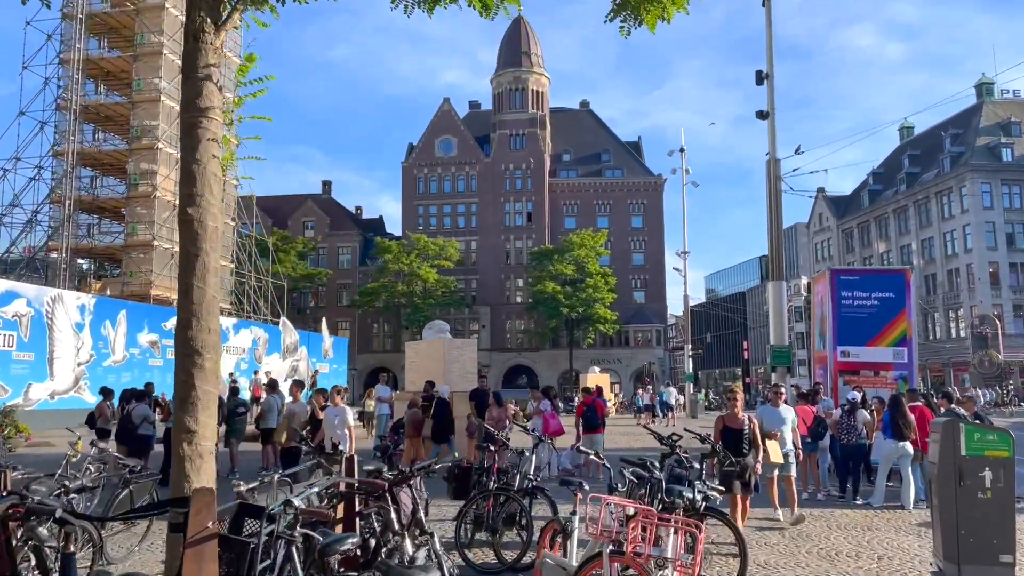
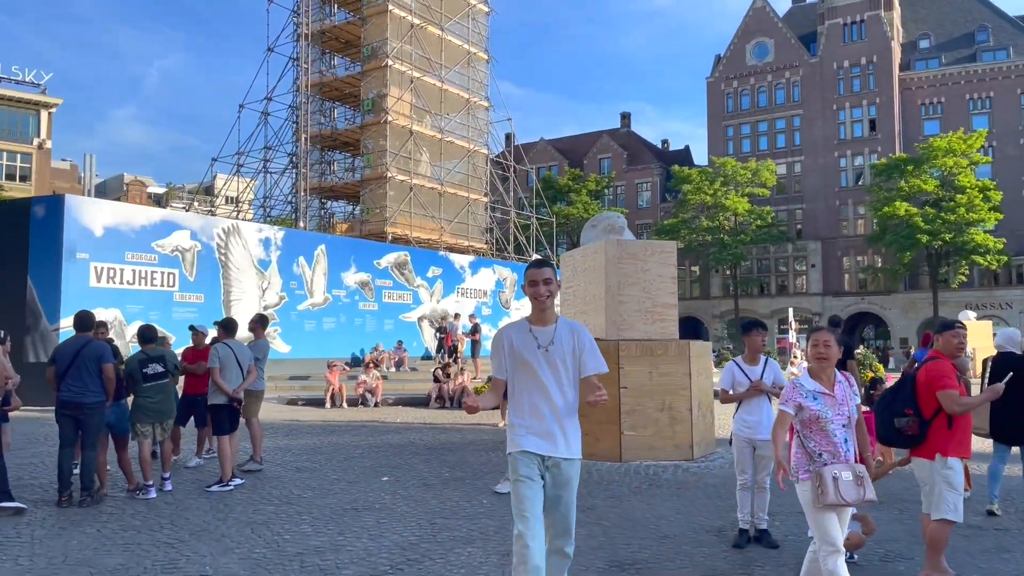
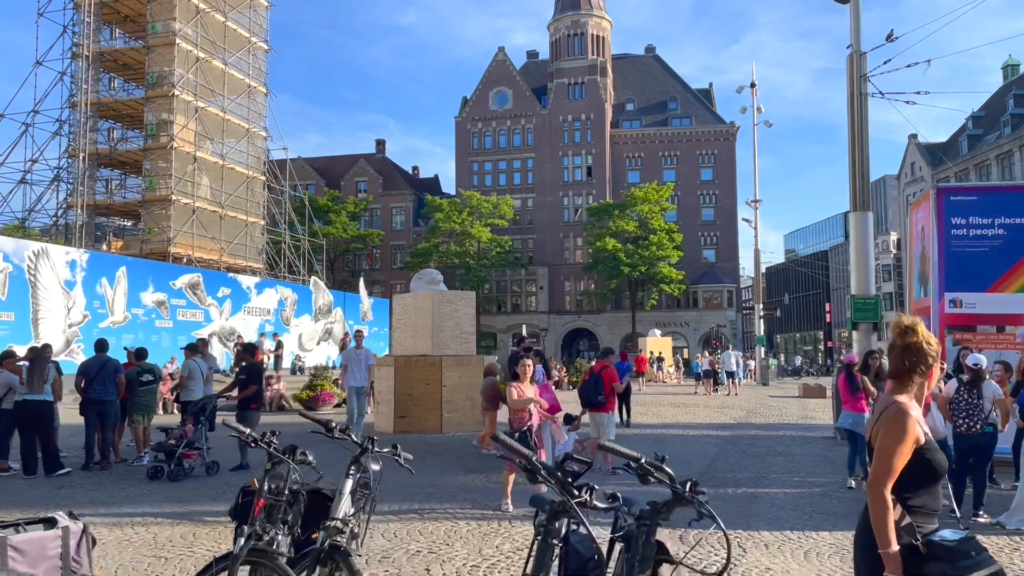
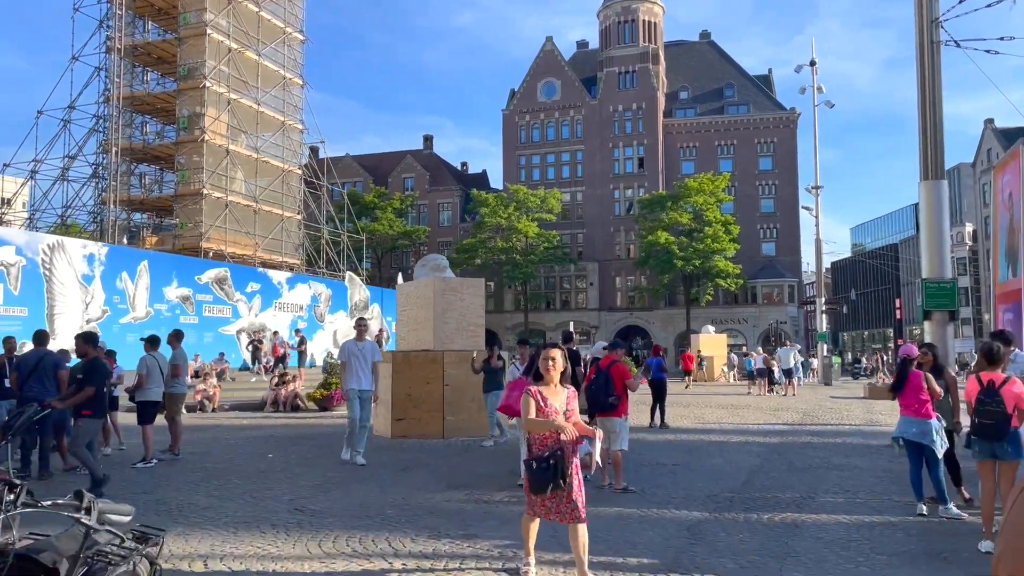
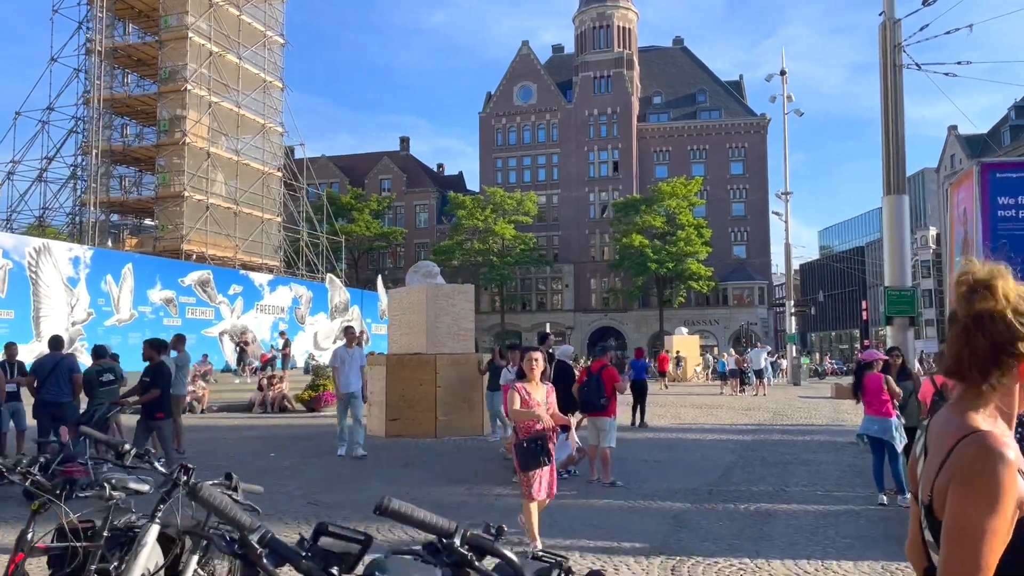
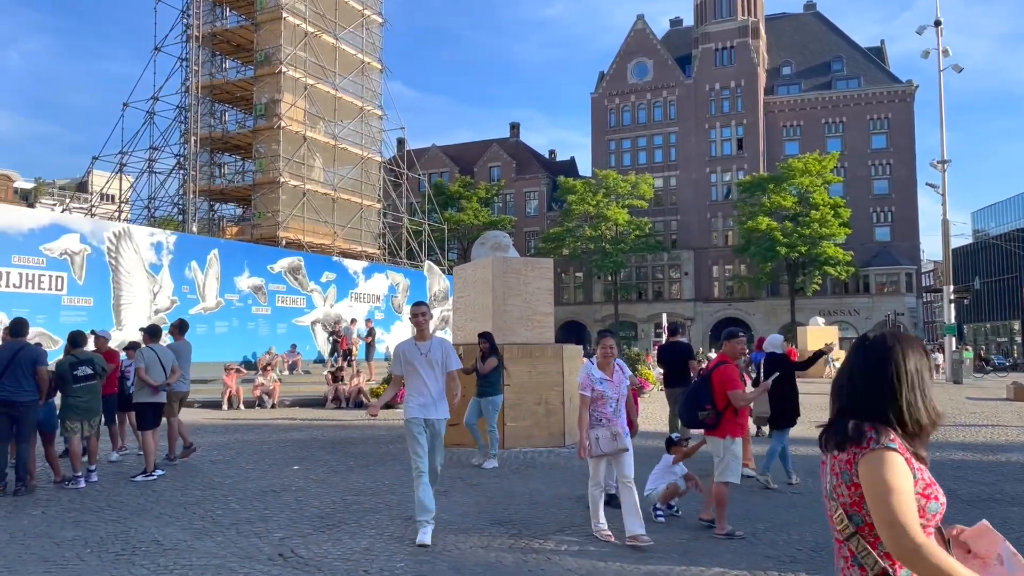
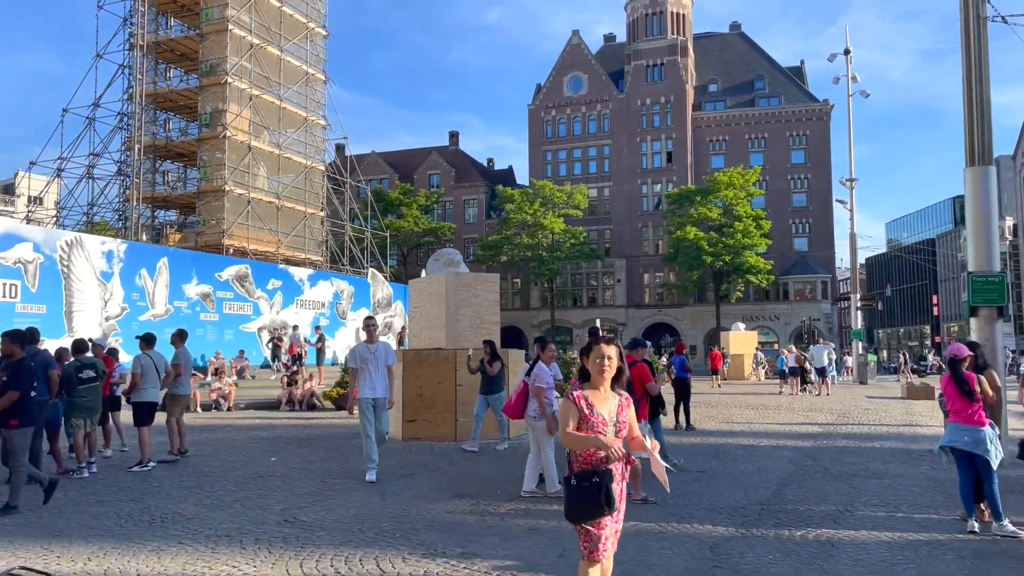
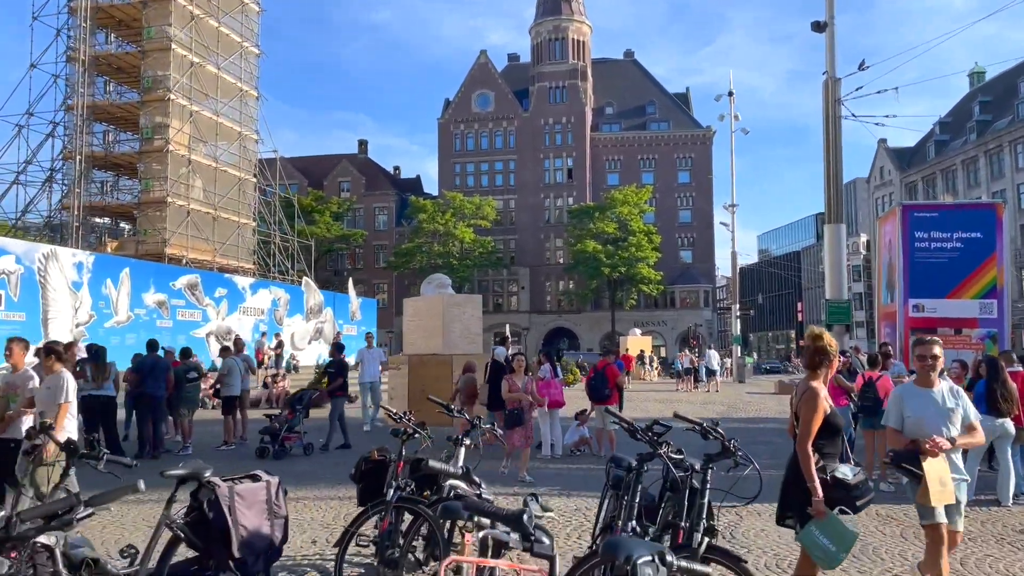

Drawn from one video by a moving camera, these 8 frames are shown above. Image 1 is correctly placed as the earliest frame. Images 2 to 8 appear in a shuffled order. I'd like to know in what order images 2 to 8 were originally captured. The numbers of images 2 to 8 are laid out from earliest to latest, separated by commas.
8, 3, 5, 4, 7, 6, 2
